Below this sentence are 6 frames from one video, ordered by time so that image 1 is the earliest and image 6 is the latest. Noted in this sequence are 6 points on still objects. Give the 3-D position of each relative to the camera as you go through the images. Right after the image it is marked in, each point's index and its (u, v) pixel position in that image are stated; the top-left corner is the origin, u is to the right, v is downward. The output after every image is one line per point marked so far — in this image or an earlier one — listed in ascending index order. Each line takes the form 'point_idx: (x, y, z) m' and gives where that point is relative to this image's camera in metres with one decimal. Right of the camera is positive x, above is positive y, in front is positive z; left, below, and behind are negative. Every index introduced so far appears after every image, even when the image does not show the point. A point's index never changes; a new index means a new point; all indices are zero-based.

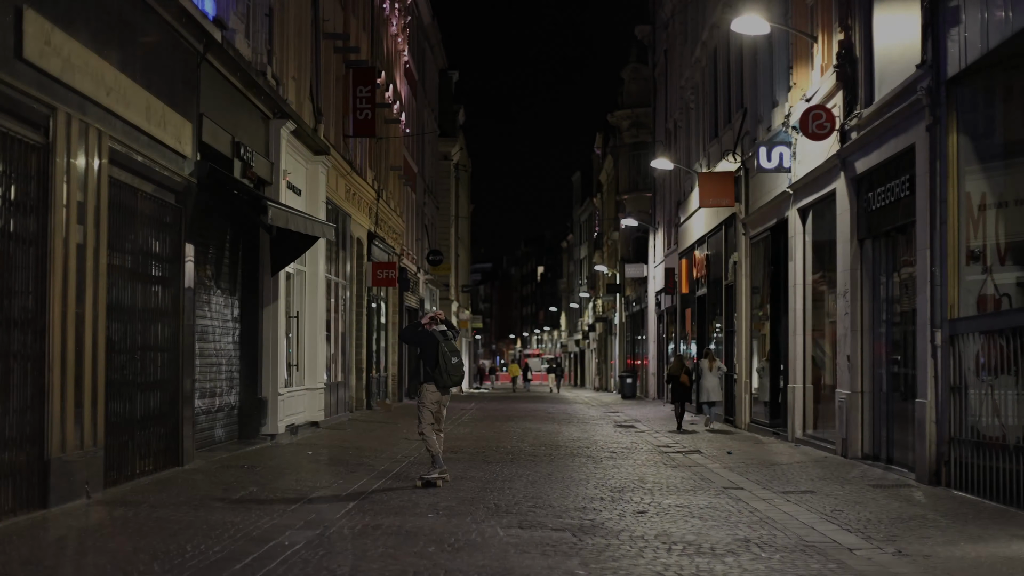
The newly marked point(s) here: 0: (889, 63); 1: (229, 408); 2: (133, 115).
0: (+4.5, +2.8, +13.9) m
1: (-4.1, -1.7, +16.7) m
2: (-3.8, +1.7, +11.5) m
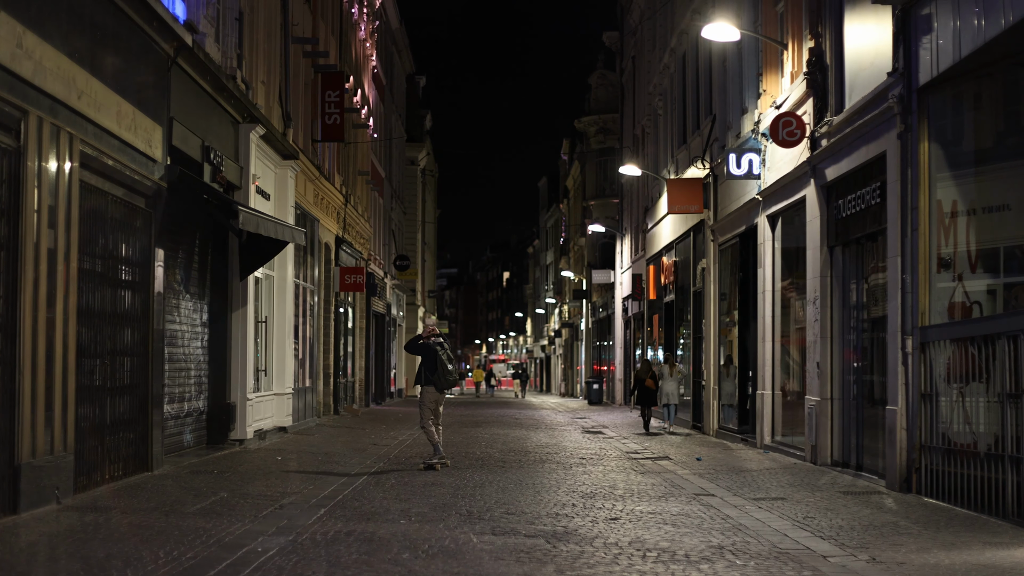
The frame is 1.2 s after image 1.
0: (+4.1, +2.7, +14.0) m
1: (-4.5, -1.8, +16.6) m
2: (-4.0, +1.7, +11.4) m
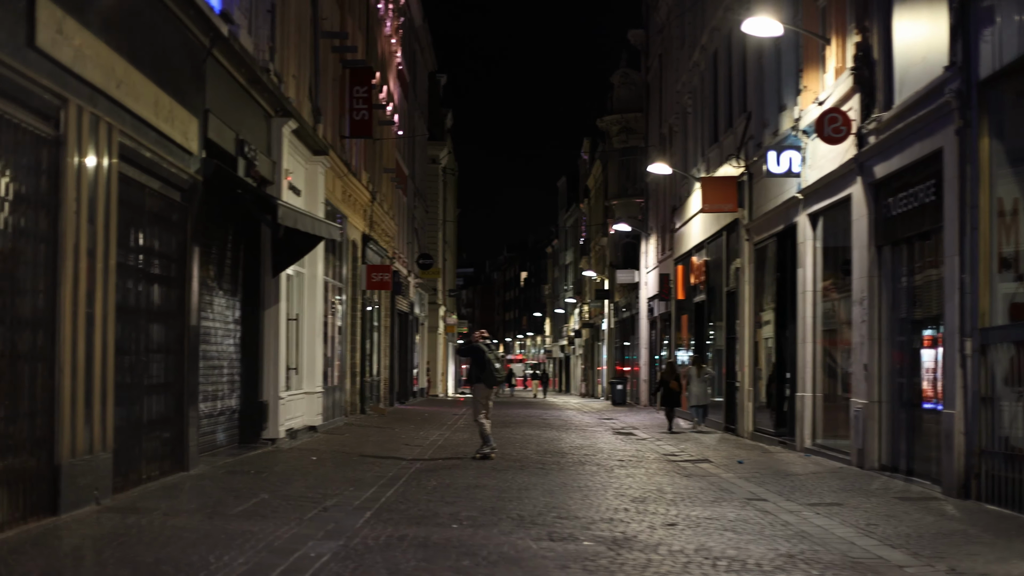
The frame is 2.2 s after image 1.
0: (+4.6, +2.7, +13.6) m
1: (-4.0, -1.7, +16.3) m
2: (-3.5, +1.7, +11.1) m
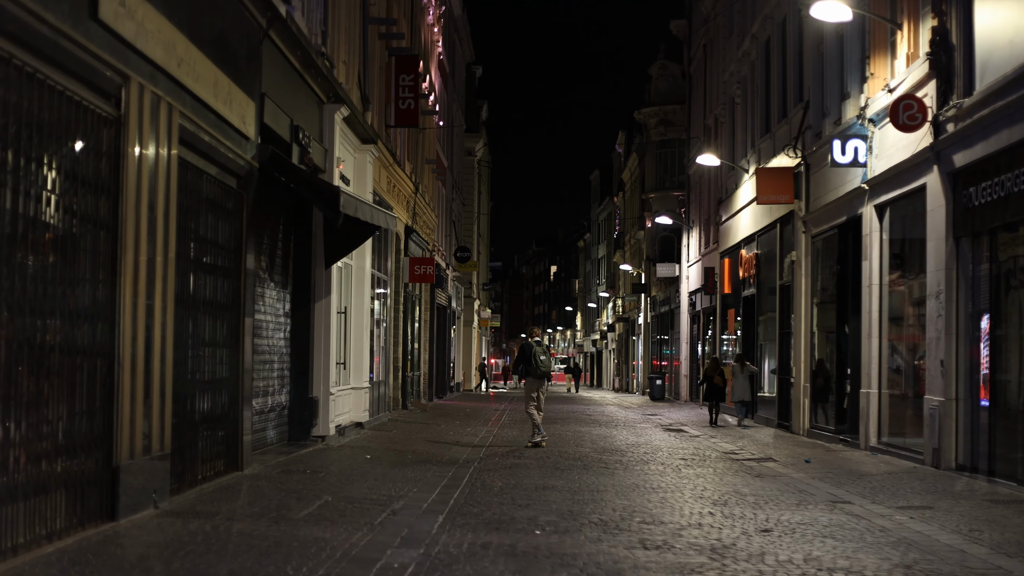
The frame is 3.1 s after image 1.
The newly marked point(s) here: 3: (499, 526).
0: (+5.4, +2.8, +12.9) m
1: (-3.2, -1.6, +15.8) m
2: (-2.8, +1.8, +10.6) m
3: (-0.1, -1.8, +9.1) m
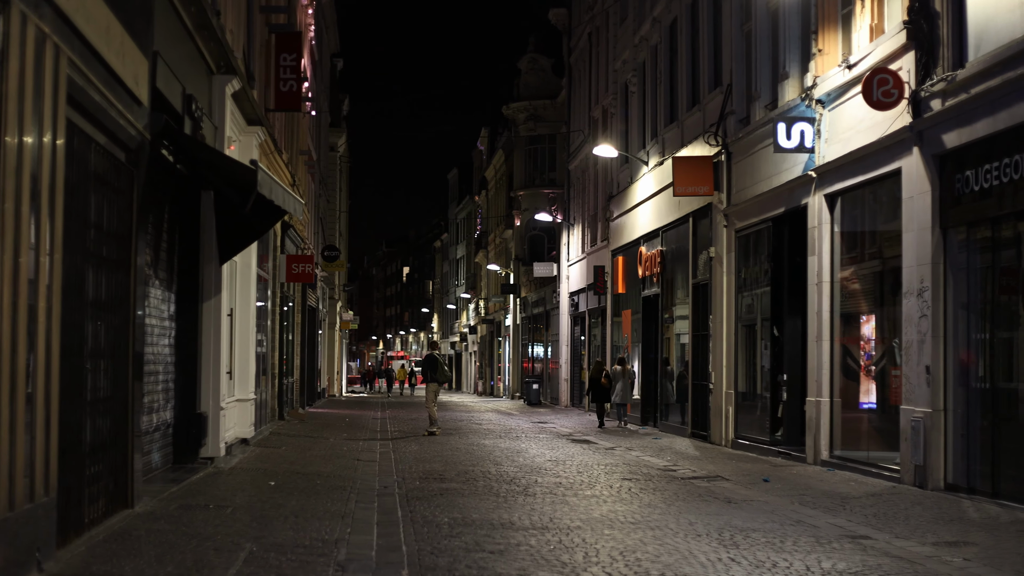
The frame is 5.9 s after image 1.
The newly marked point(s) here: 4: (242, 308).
0: (+4.9, +2.8, +11.6) m
1: (-4.0, -1.6, +13.4) m
2: (-3.0, +1.8, +8.2) m
3: (-0.1, -1.8, +7.1) m
4: (-4.2, -0.3, +17.8) m
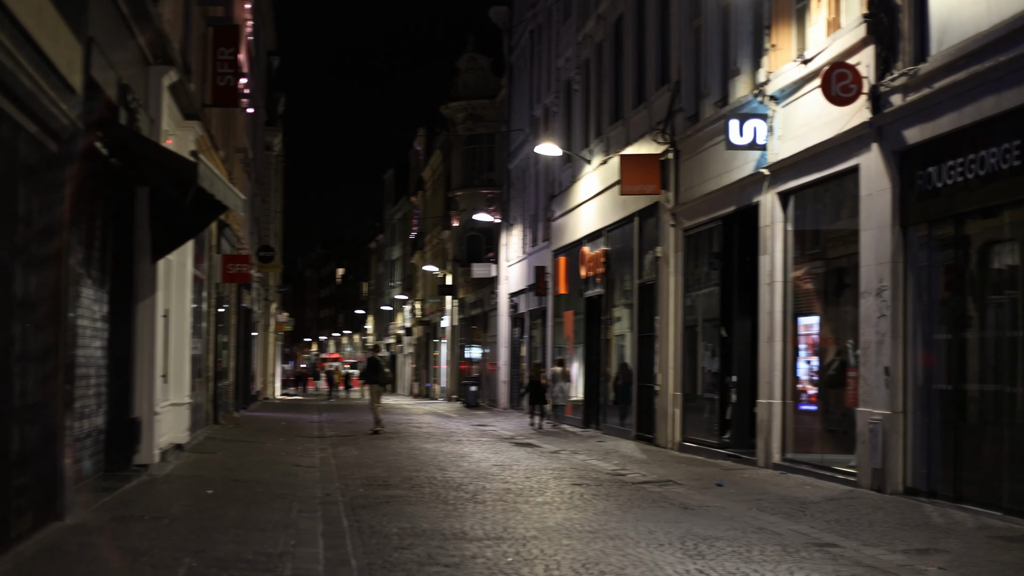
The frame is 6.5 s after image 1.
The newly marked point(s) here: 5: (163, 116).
0: (+4.4, +2.8, +11.5) m
1: (-4.6, -1.6, +12.7) m
2: (-3.2, +1.8, +7.6) m
3: (-0.3, -1.8, +6.7) m
4: (-5.0, -0.3, +17.1) m
5: (-4.3, +2.1, +14.2) m
